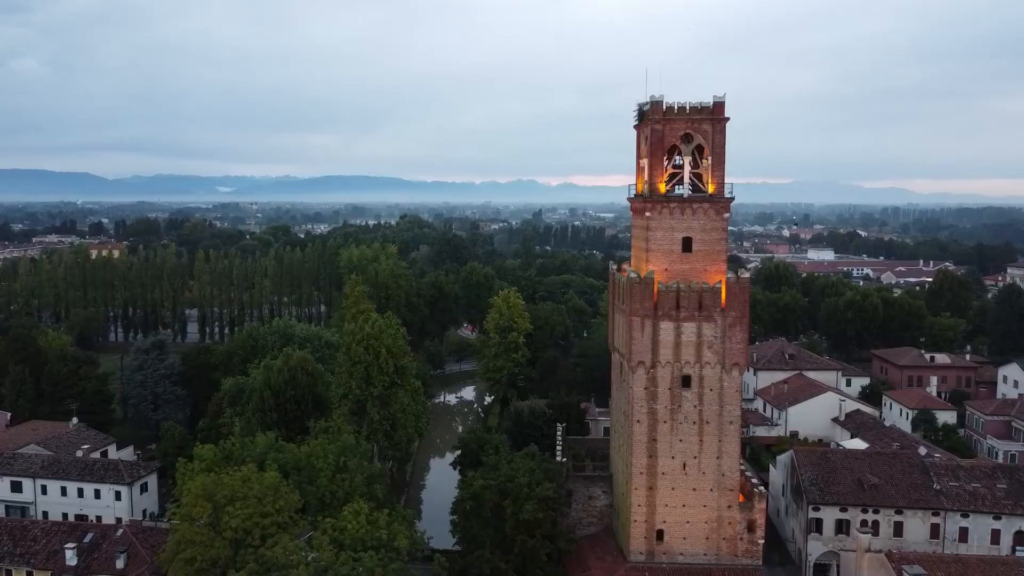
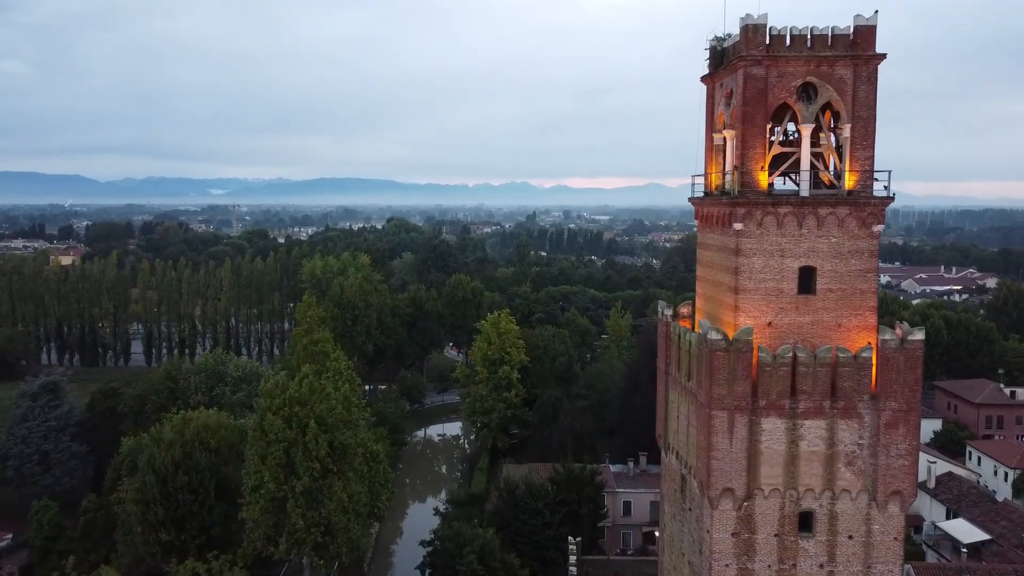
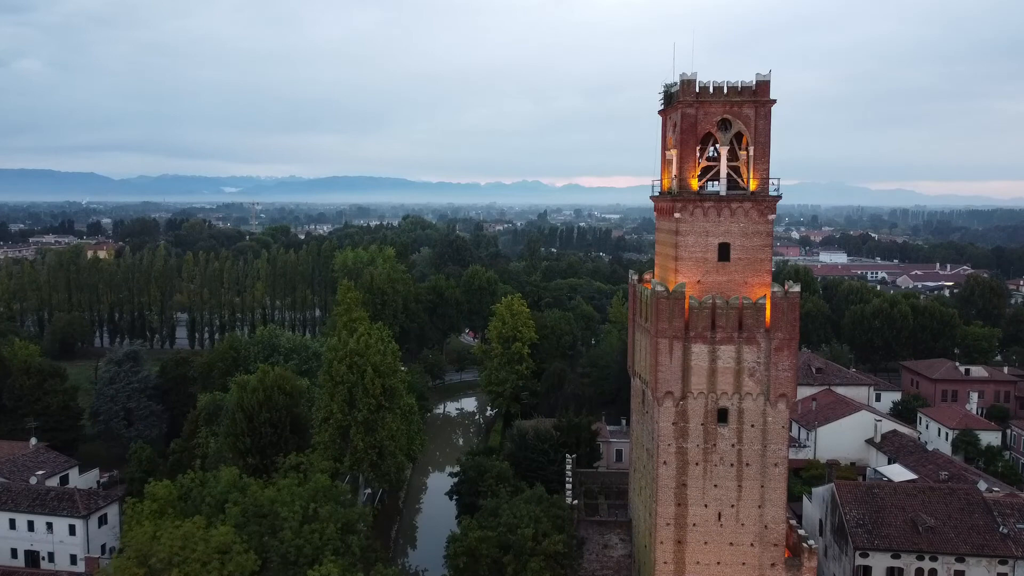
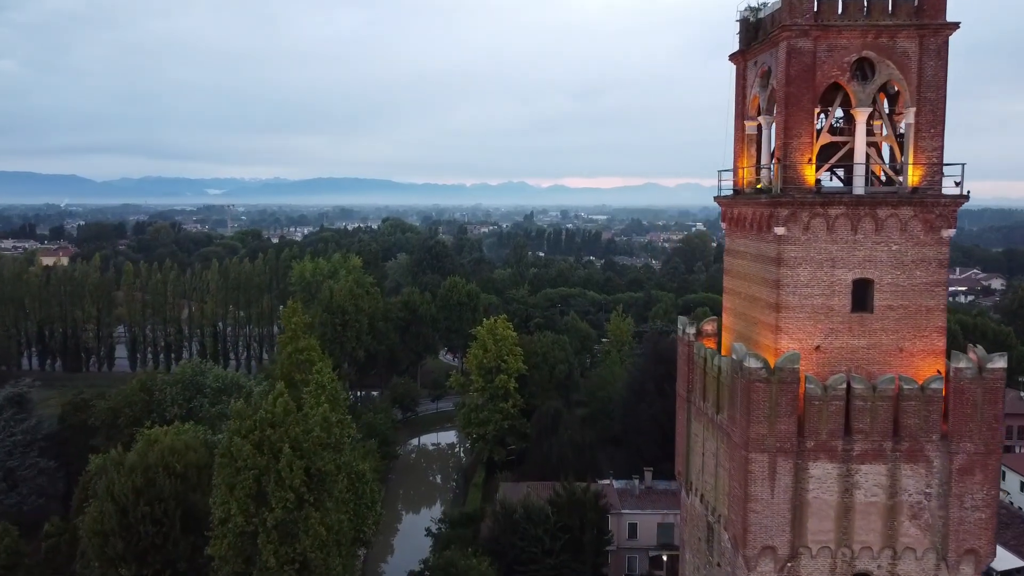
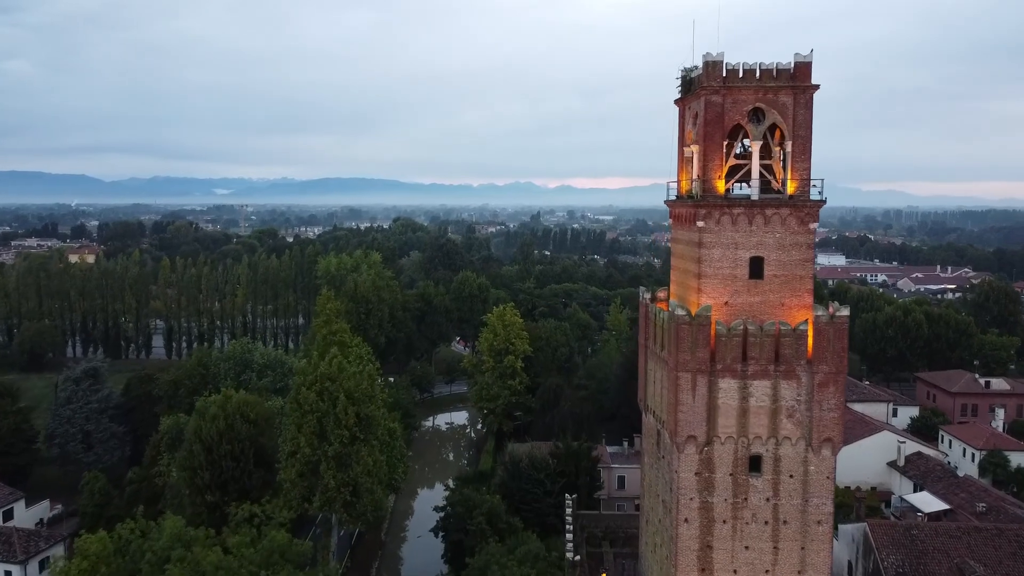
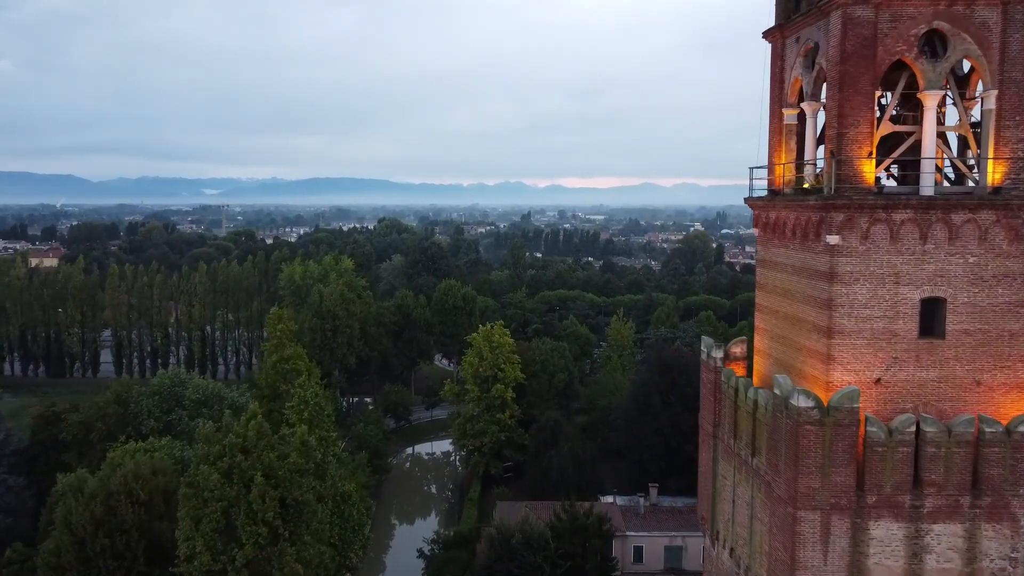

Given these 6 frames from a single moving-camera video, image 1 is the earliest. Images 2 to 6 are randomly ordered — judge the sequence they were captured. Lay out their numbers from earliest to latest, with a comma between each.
3, 5, 2, 4, 6
